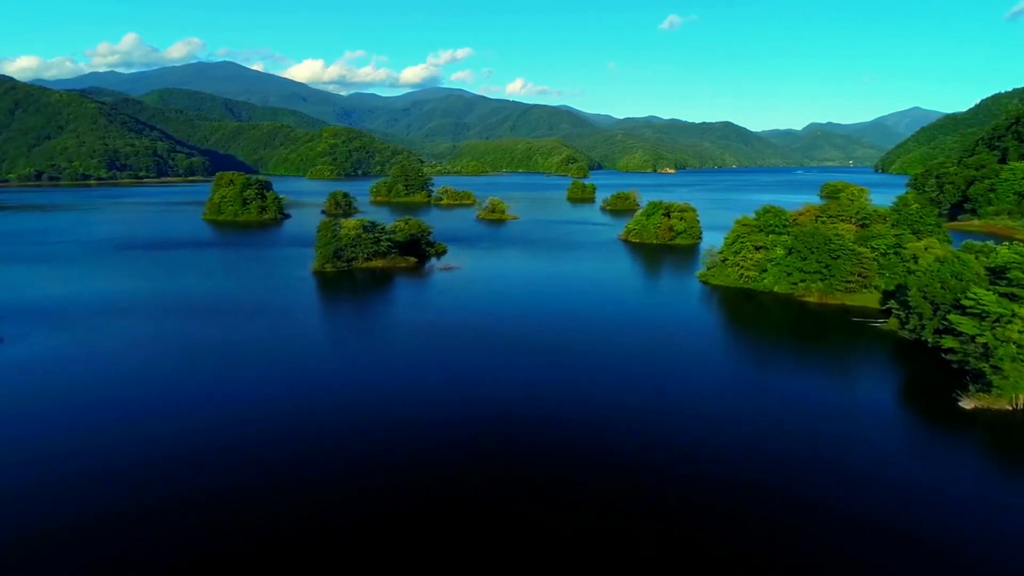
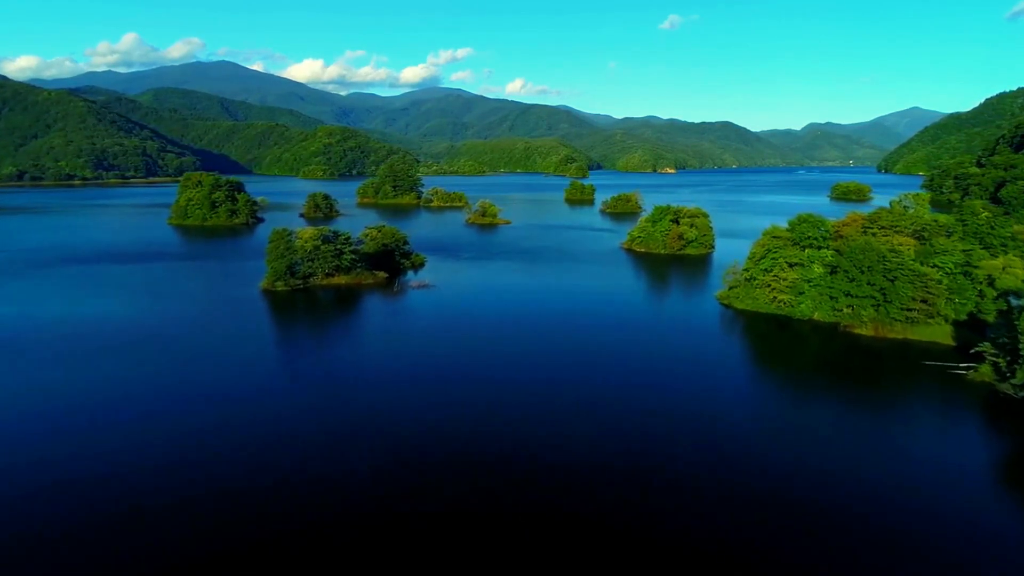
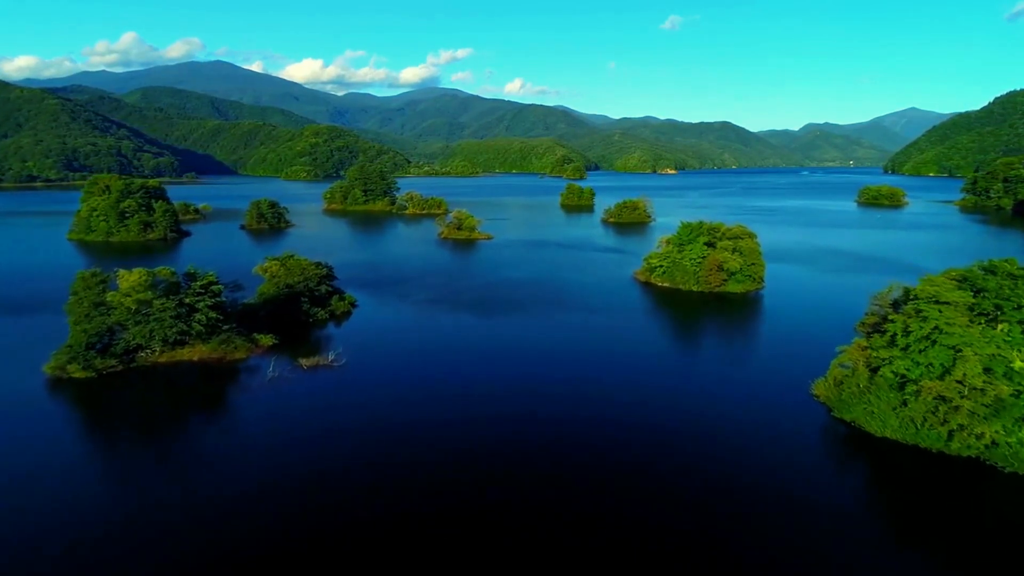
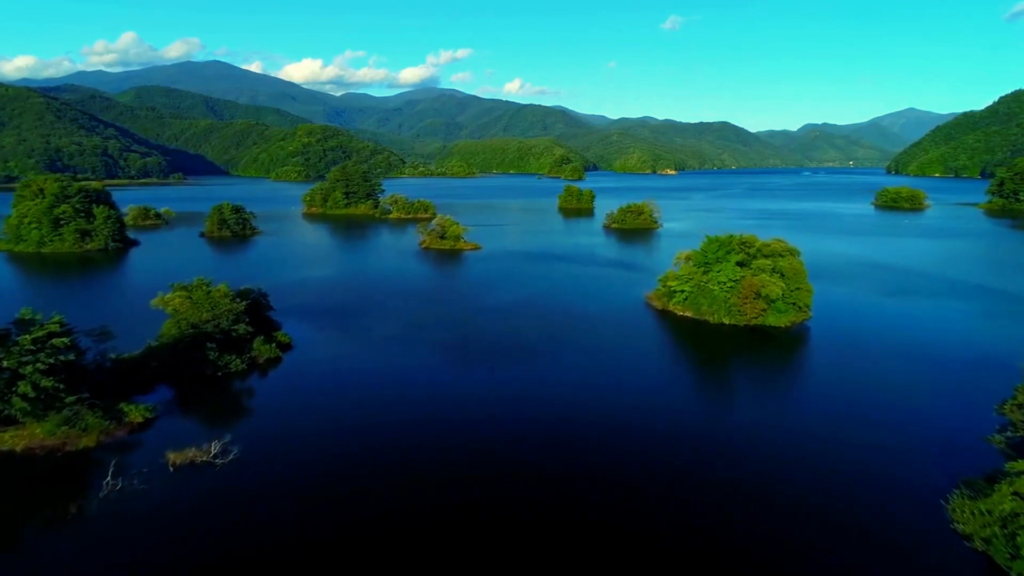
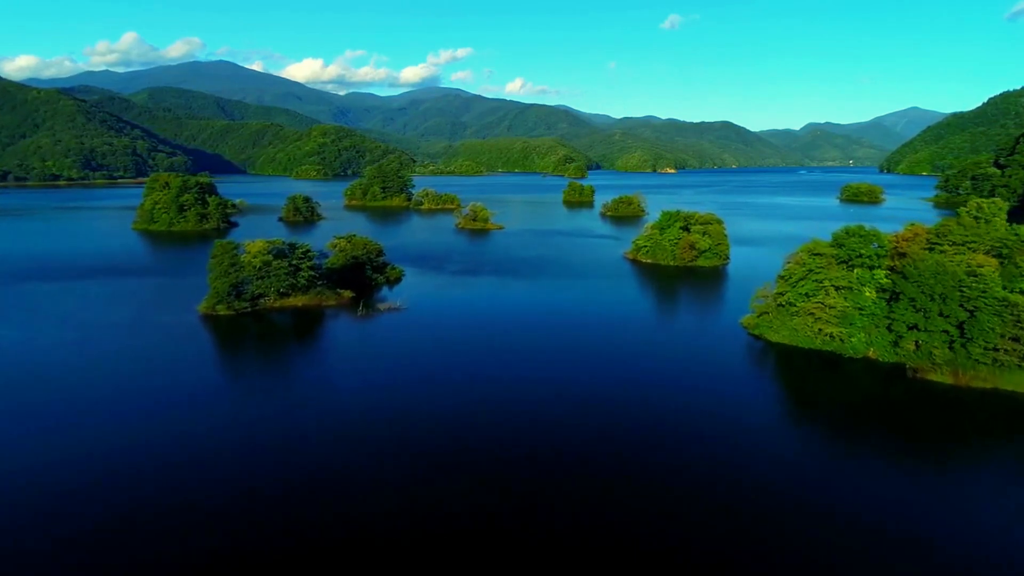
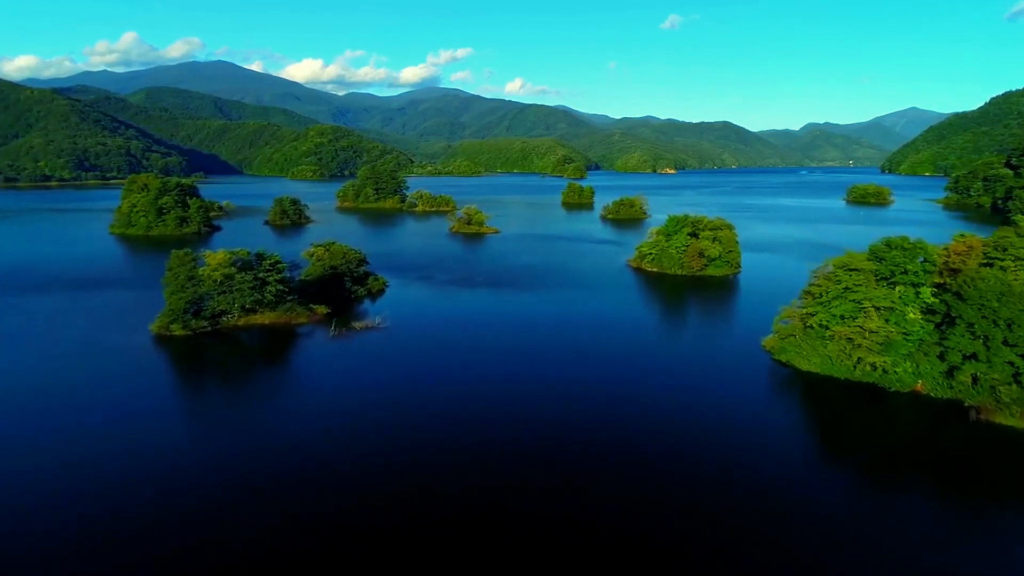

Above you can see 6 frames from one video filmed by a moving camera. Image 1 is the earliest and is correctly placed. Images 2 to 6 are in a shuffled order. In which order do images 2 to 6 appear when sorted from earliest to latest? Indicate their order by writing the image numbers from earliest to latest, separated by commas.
2, 5, 6, 3, 4
